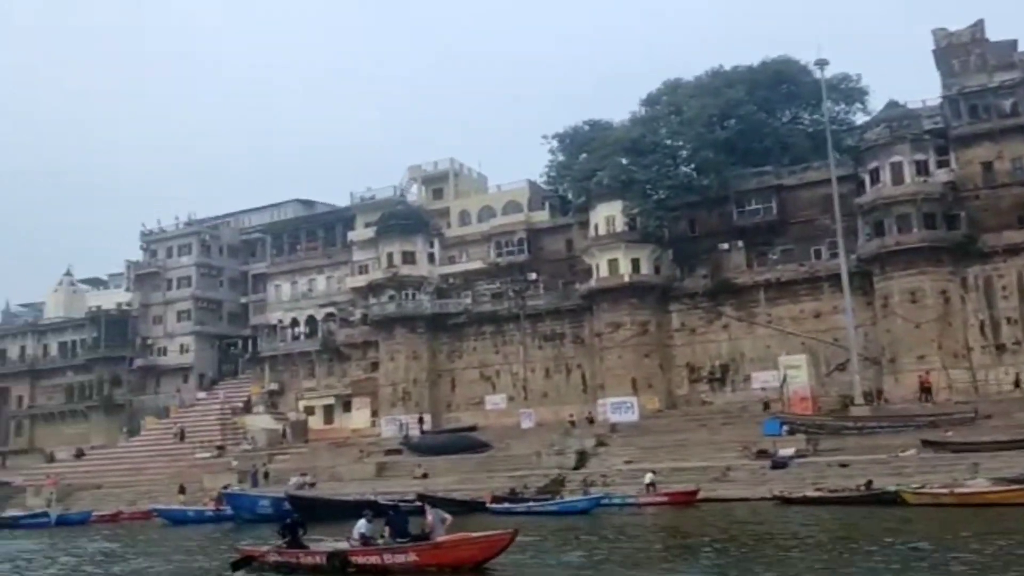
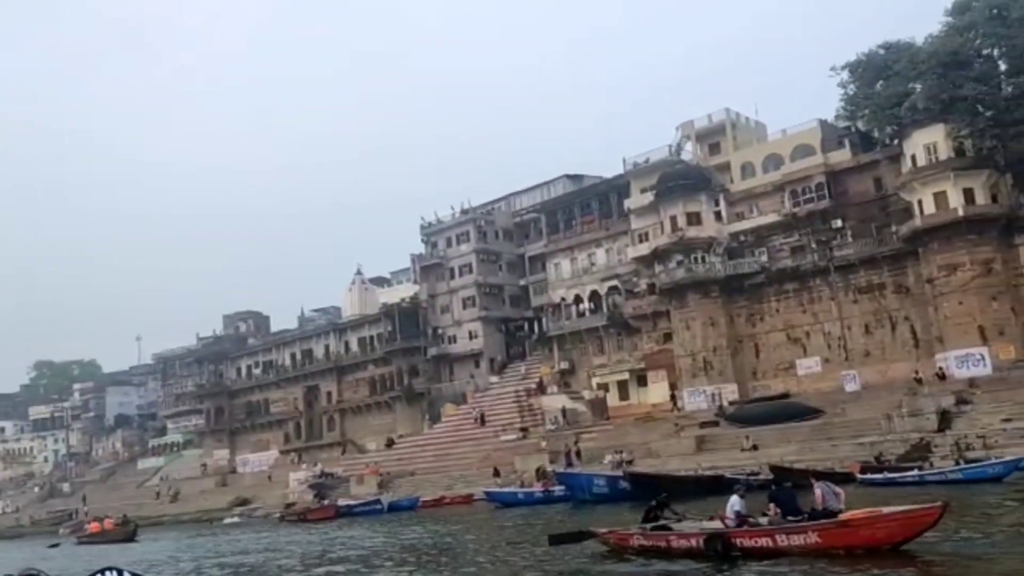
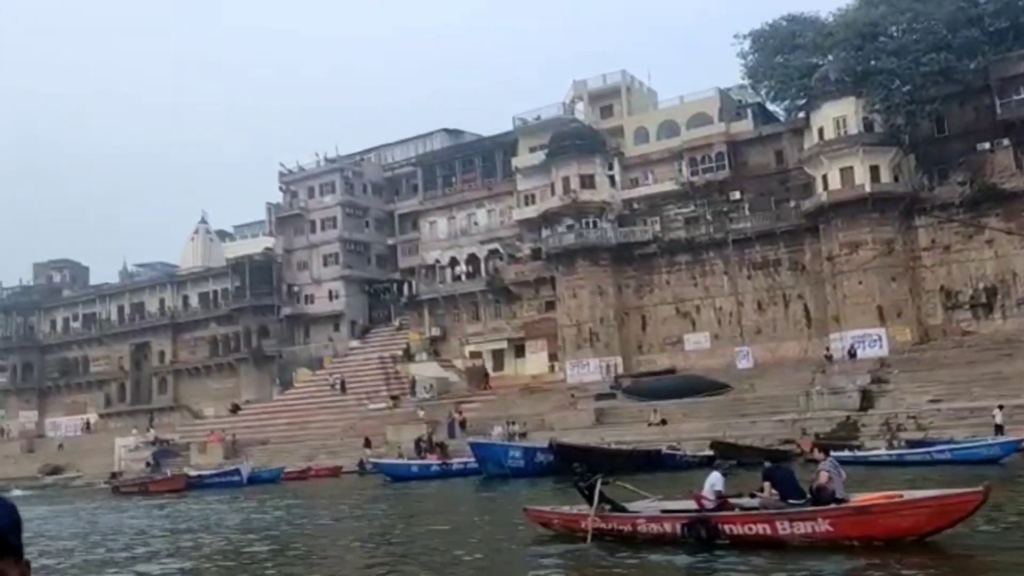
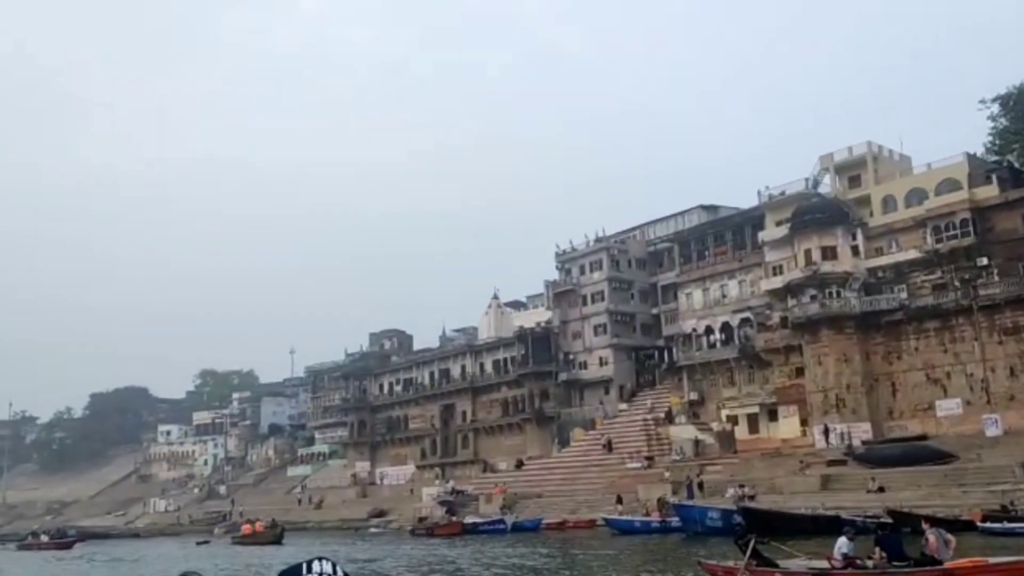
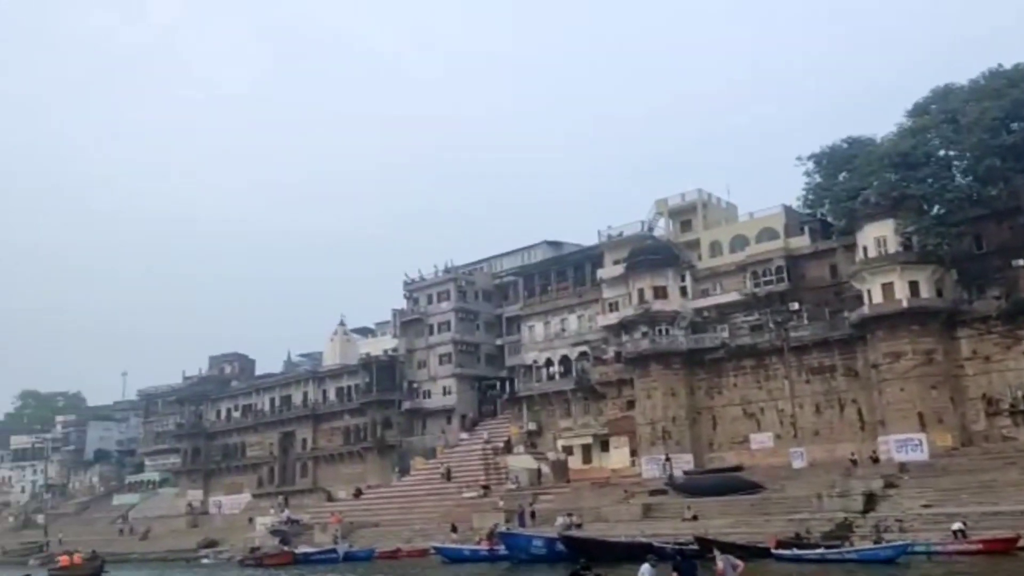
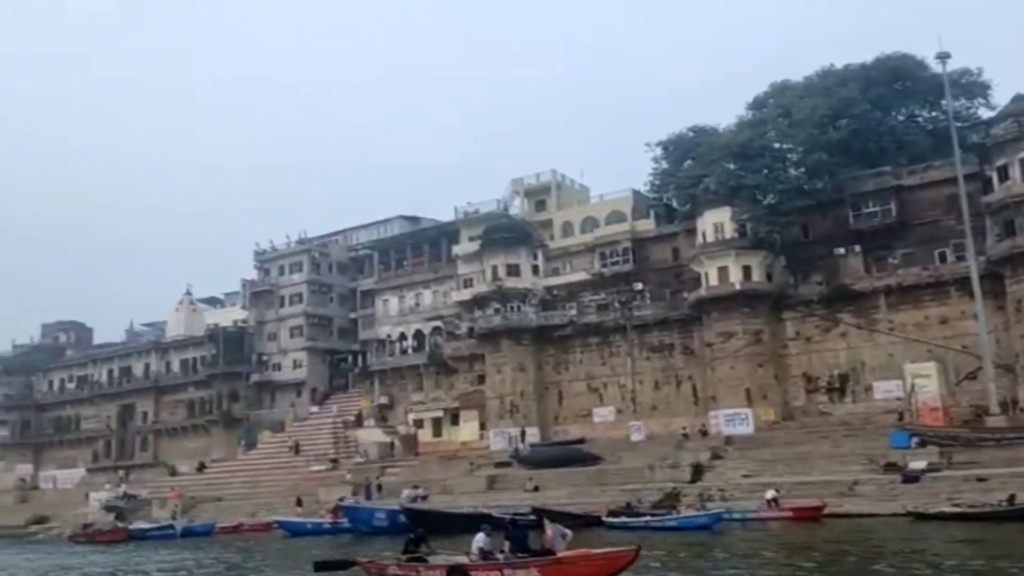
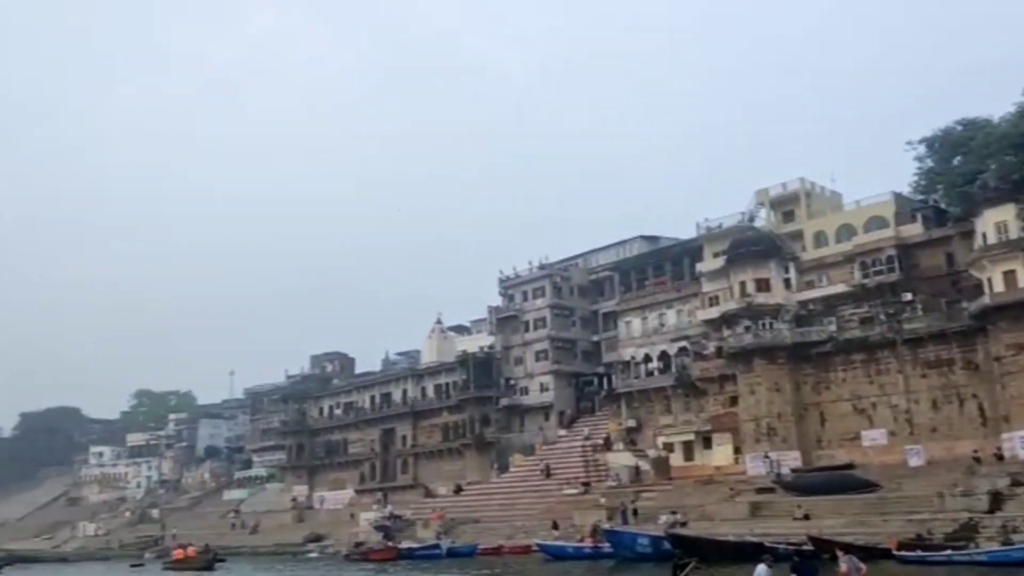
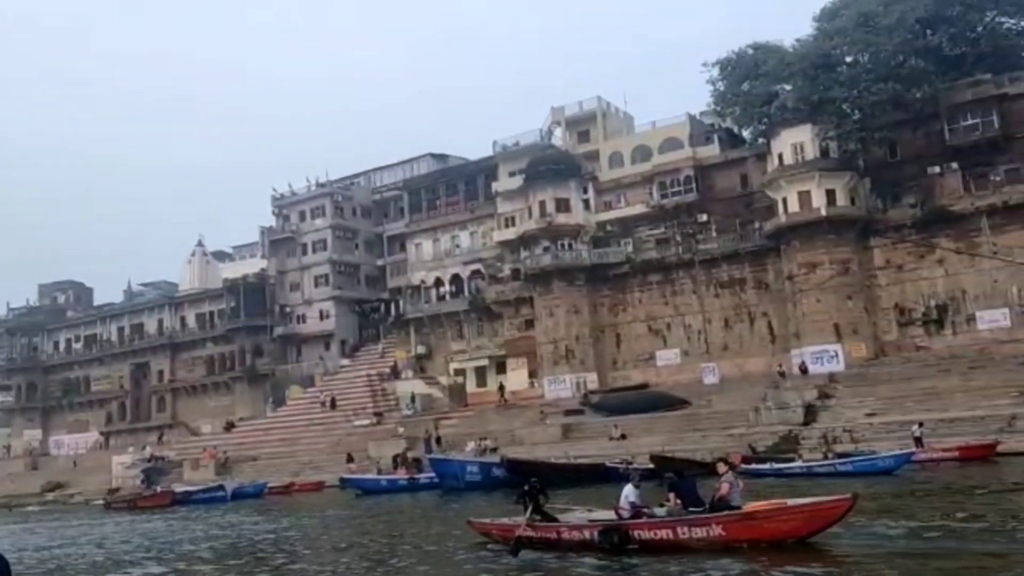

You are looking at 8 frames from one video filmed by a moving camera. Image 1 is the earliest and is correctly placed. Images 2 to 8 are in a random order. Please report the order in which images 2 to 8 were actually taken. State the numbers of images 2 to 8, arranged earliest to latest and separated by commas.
6, 5, 7, 4, 2, 8, 3
